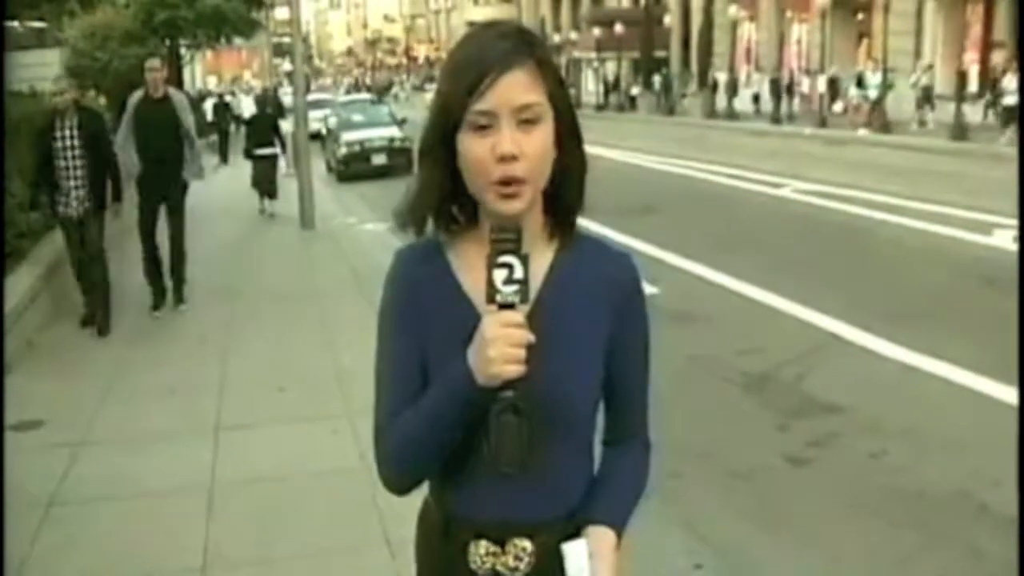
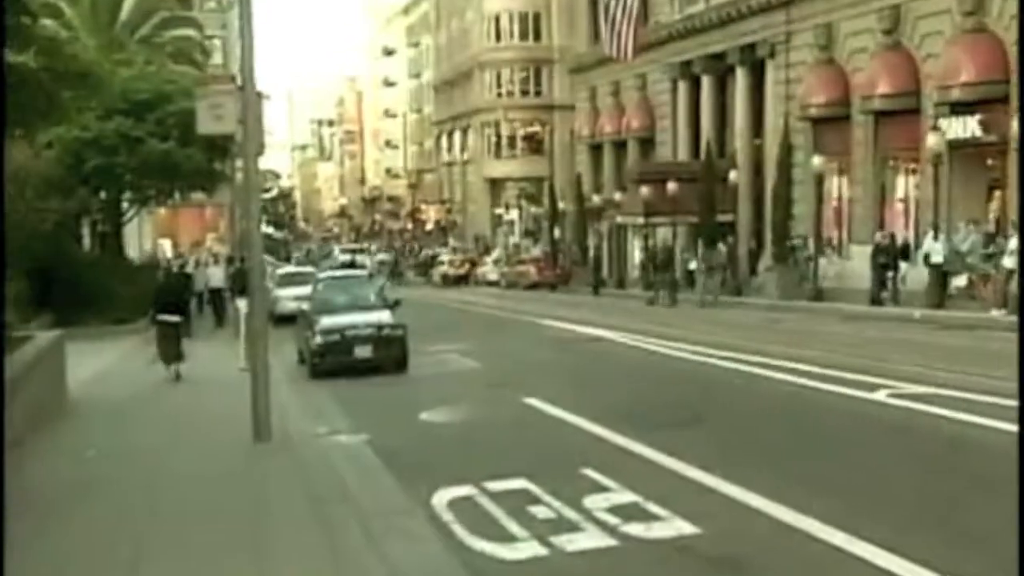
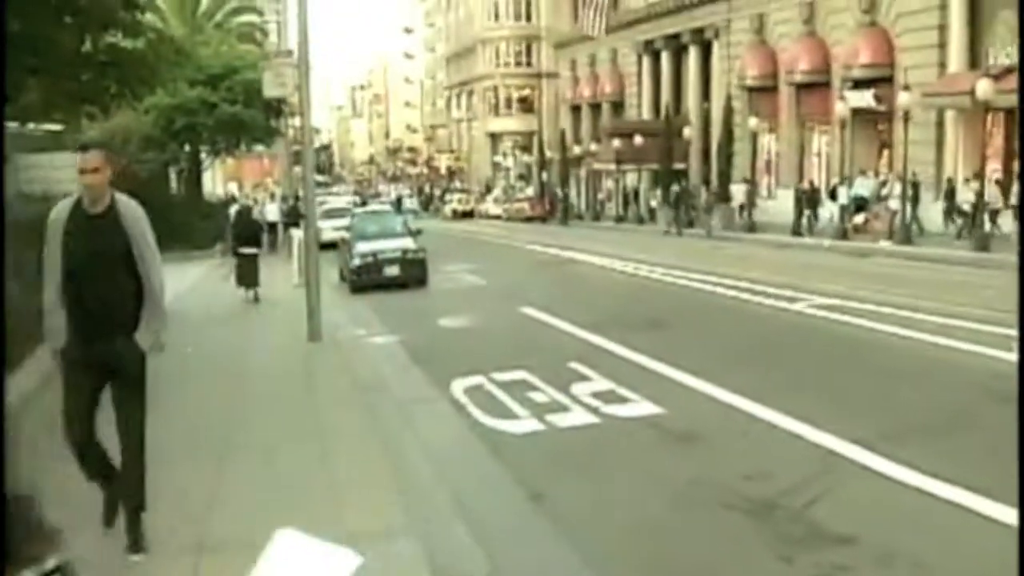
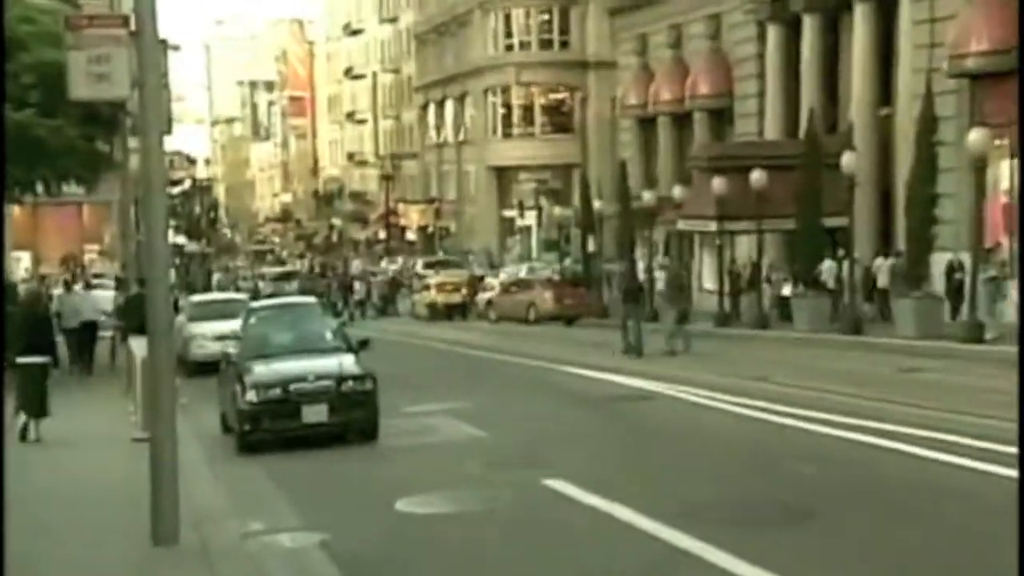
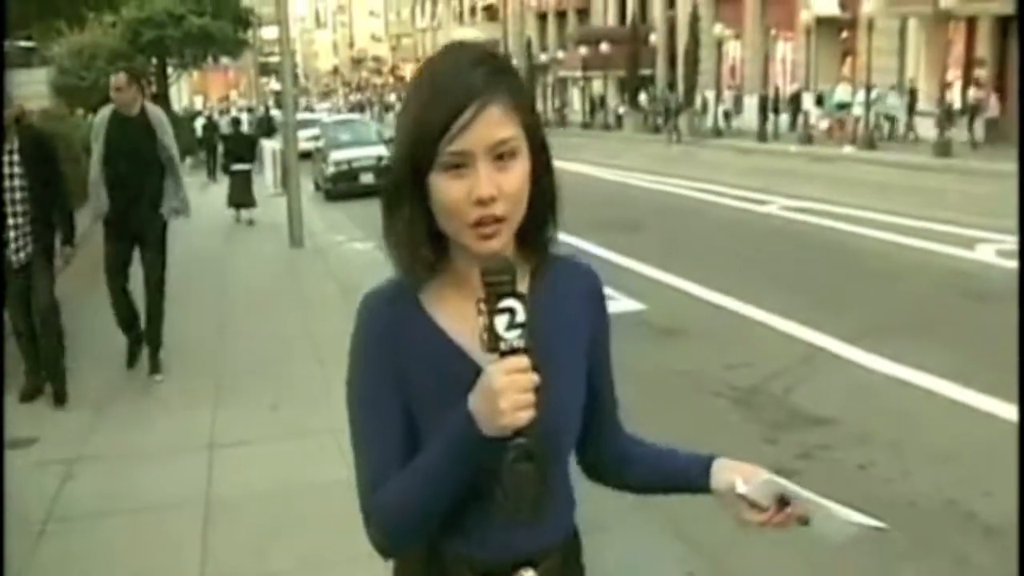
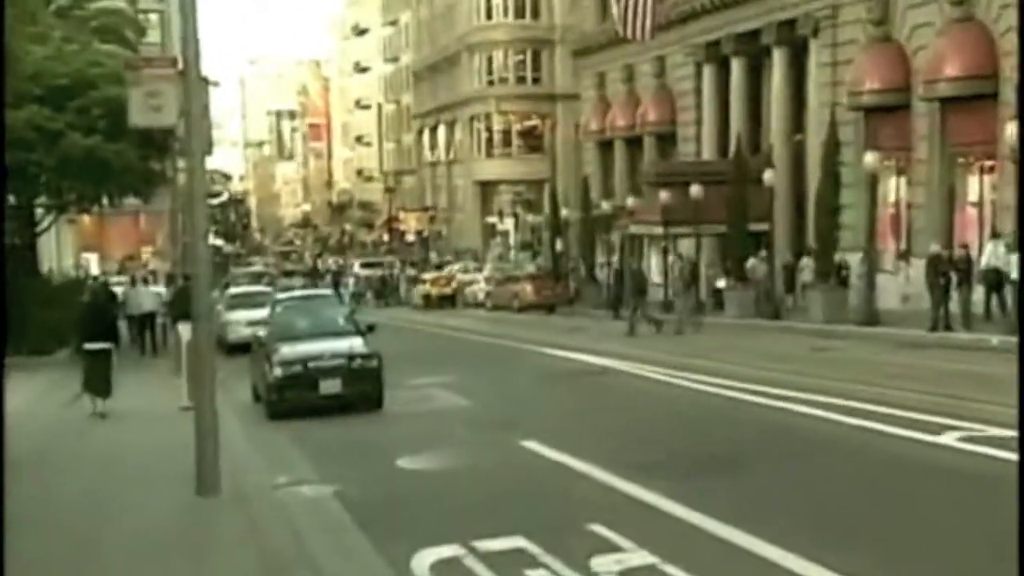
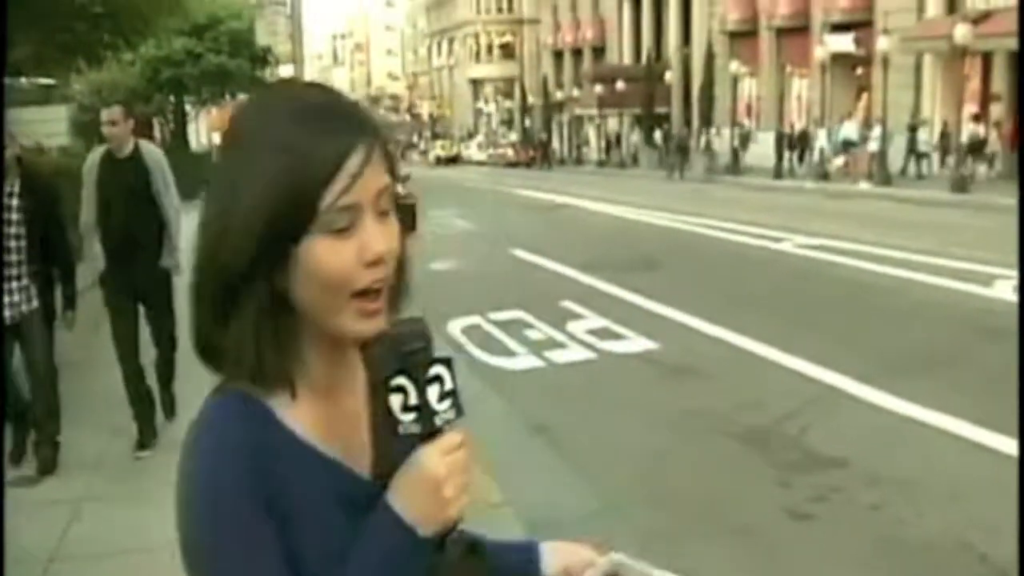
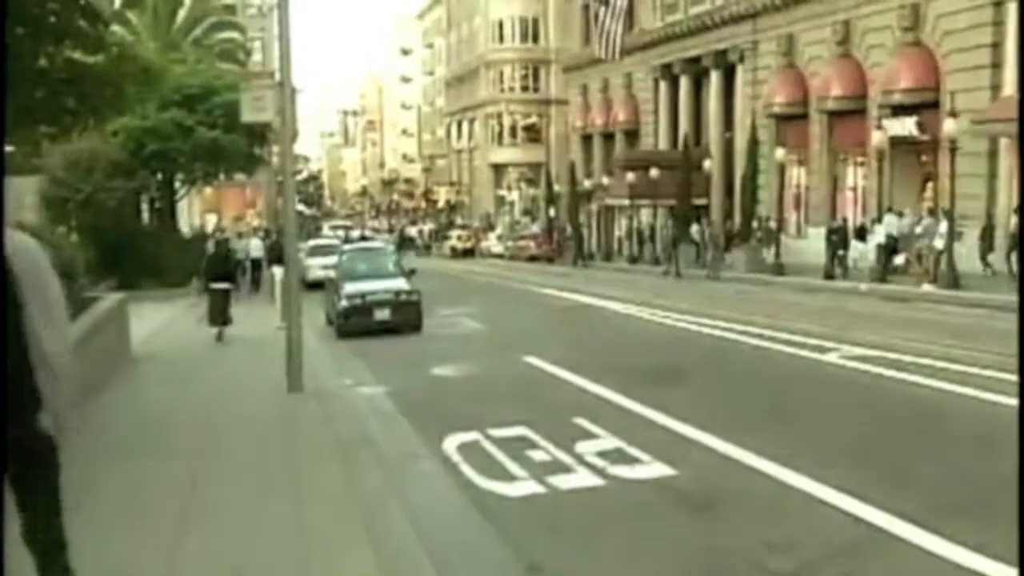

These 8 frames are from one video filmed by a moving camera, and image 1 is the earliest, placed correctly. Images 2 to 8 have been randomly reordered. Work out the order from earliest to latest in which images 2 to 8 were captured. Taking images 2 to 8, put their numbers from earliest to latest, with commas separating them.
5, 7, 3, 8, 2, 6, 4
